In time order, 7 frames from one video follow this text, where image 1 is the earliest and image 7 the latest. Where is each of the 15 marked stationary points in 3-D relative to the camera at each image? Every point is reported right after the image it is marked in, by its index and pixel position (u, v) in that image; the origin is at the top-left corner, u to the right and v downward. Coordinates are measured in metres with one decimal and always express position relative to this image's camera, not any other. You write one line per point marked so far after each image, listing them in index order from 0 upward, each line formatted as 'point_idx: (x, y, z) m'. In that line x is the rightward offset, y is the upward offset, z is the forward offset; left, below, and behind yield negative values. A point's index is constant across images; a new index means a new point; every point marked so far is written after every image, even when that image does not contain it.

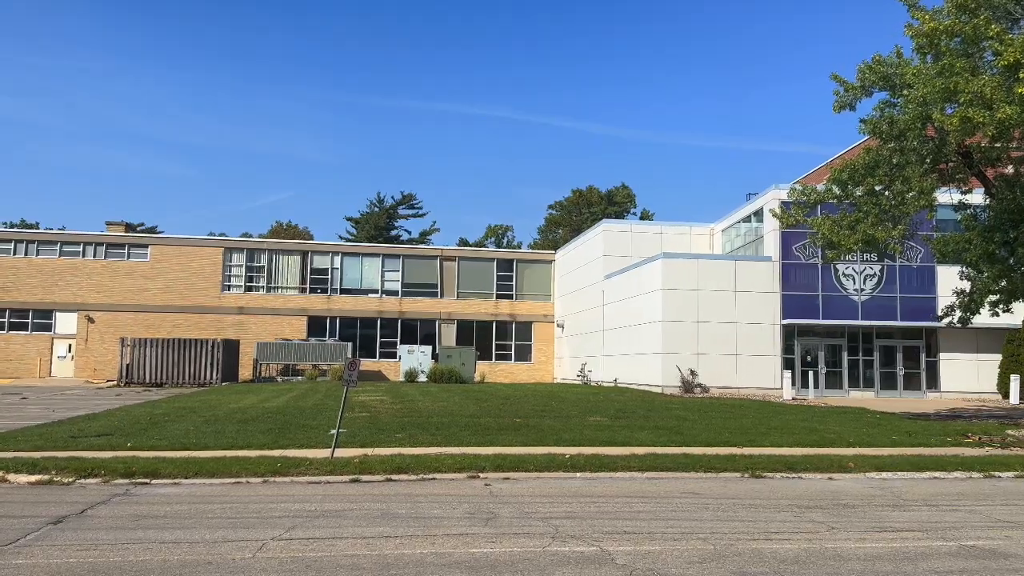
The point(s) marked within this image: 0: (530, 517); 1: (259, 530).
0: (+0.2, -2.4, +8.3) m
1: (-2.4, -2.3, +7.5) m
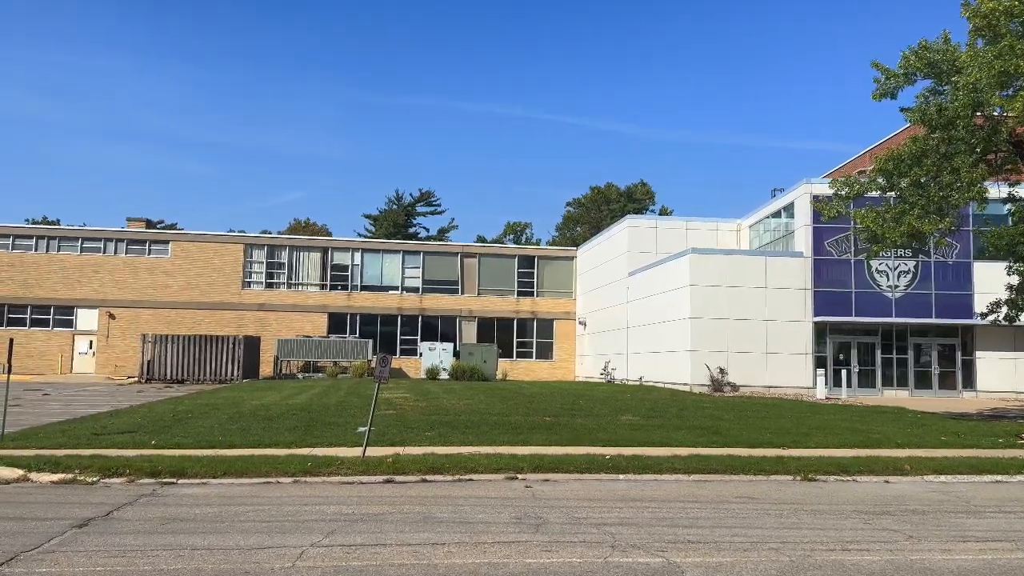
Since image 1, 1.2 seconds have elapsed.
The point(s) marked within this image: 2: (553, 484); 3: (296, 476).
0: (+0.7, -2.3, +7.7) m
1: (-1.9, -2.2, +7.0) m
2: (+0.5, -2.6, +10.5) m
3: (-2.9, -2.5, +10.8) m
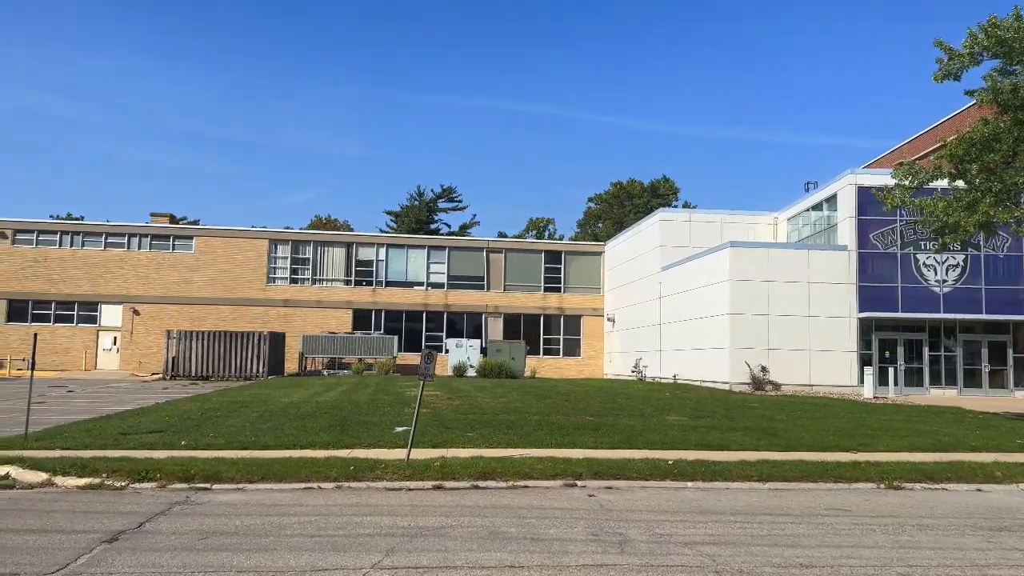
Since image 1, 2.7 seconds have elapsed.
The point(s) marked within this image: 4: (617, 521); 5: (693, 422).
0: (+1.4, -2.2, +6.8) m
1: (-1.2, -2.1, +6.2) m
2: (+1.3, -2.5, +9.7) m
3: (-2.2, -2.4, +10.0) m
4: (+1.0, -2.3, +7.8) m
5: (+3.9, -2.9, +17.2) m
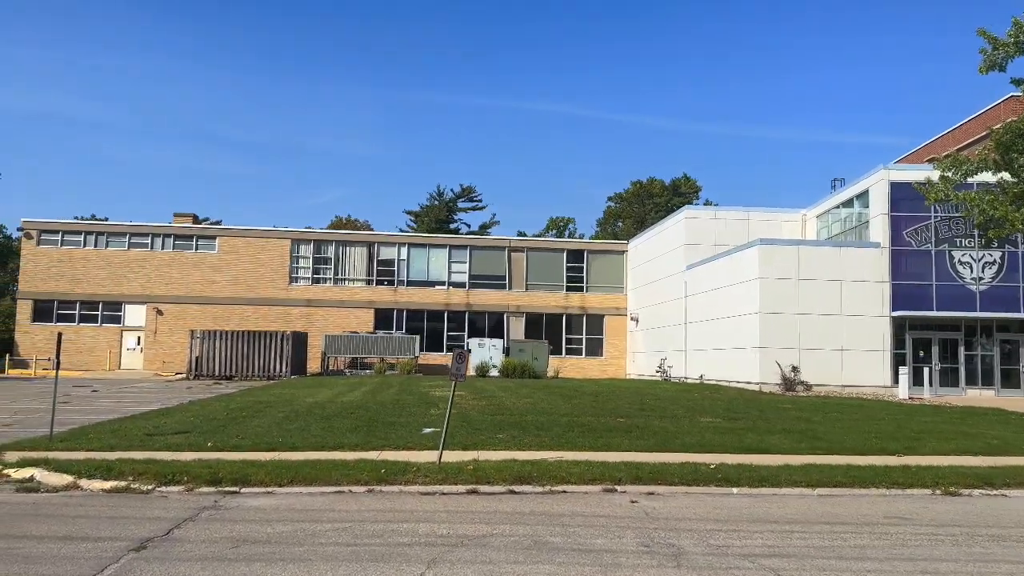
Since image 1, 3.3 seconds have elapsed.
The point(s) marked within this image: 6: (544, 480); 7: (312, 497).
0: (+1.7, -2.1, +6.4) m
1: (-0.9, -2.0, +5.8) m
2: (+1.7, -2.4, +9.2) m
3: (-1.7, -2.4, +9.7) m
4: (+1.4, -2.2, +7.3) m
5: (+4.5, -2.8, +16.7) m
6: (+0.4, -2.4, +9.9) m
7: (-2.3, -2.4, +9.1) m
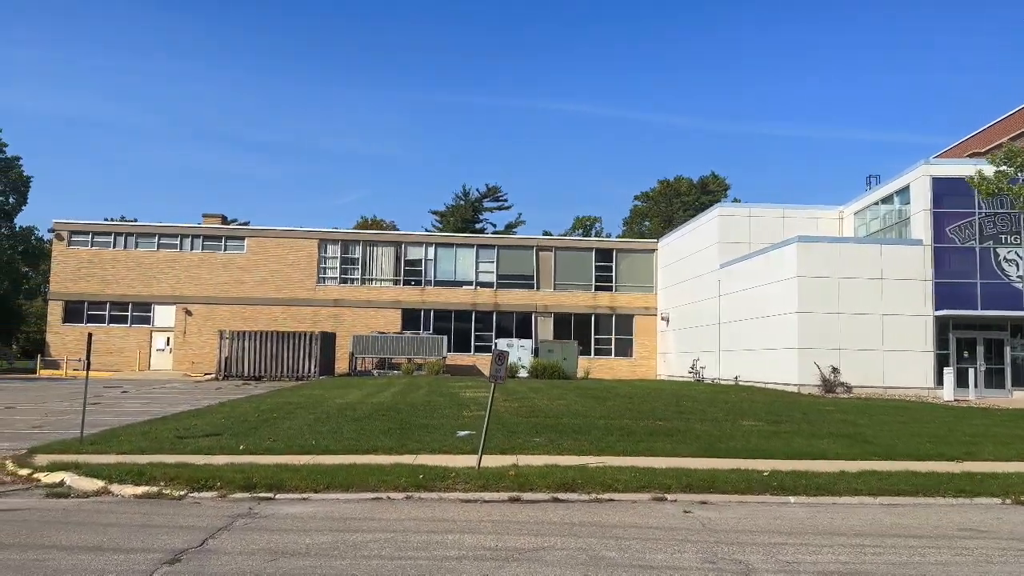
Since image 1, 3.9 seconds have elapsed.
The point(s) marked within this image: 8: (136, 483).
0: (+2.1, -2.1, +5.9) m
1: (-0.5, -2.0, +5.4) m
2: (+2.2, -2.4, +8.8) m
3: (-1.2, -2.4, +9.3) m
4: (+1.9, -2.2, +6.9) m
5: (+5.2, -2.8, +16.1) m
6: (+0.9, -2.3, +9.5) m
7: (-1.8, -2.4, +8.7) m
8: (-4.4, -2.3, +9.4) m
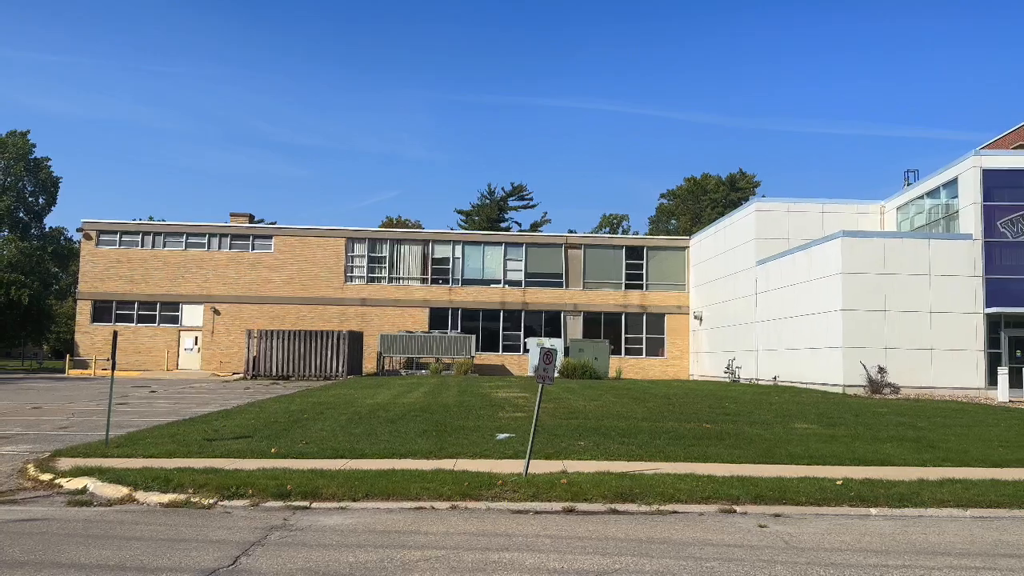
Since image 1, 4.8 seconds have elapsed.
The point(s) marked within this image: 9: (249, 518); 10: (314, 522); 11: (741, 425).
0: (+2.6, -2.0, +5.1) m
1: (0.0, -1.9, +4.7) m
2: (+2.8, -2.3, +8.0) m
3: (-0.6, -2.3, +8.6) m
4: (+2.4, -2.1, +6.1) m
5: (+6.0, -2.7, +15.2) m
6: (+1.5, -2.3, +8.7) m
7: (-1.2, -2.3, +8.0) m
8: (-3.8, -2.2, +8.8) m
9: (-2.5, -2.2, +7.8) m
10: (-1.9, -2.2, +7.6) m
11: (+4.5, -2.7, +15.9) m
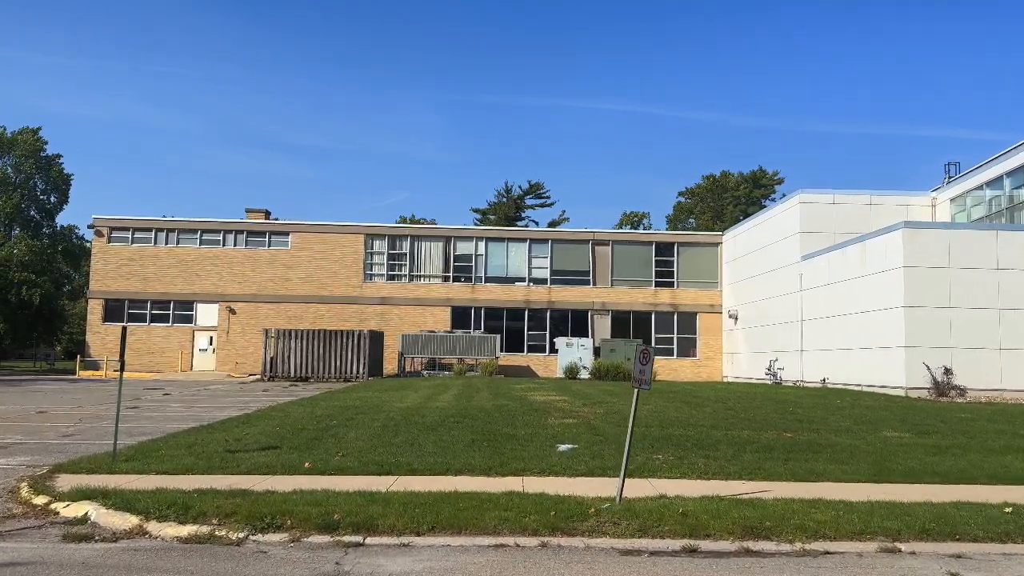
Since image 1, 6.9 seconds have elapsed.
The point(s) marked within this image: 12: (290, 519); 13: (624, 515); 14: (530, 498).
0: (+3.5, -1.8, +3.4) m
1: (+0.8, -1.8, +3.0) m
2: (+3.6, -2.1, +6.2) m
3: (+0.3, -2.1, +6.9) m
4: (+3.2, -1.9, +4.3) m
5: (+7.0, -2.6, +13.4) m
6: (+2.4, -2.1, +7.0) m
7: (-0.3, -2.1, +6.3) m
8: (-2.9, -2.1, +7.1) m
9: (-1.7, -2.1, +6.1) m
10: (-1.0, -2.1, +5.9) m
11: (+5.5, -2.6, +14.1) m
12: (-2.0, -2.0, +7.0) m
13: (+1.0, -2.1, +7.3) m
14: (+0.2, -2.1, +8.0) m
